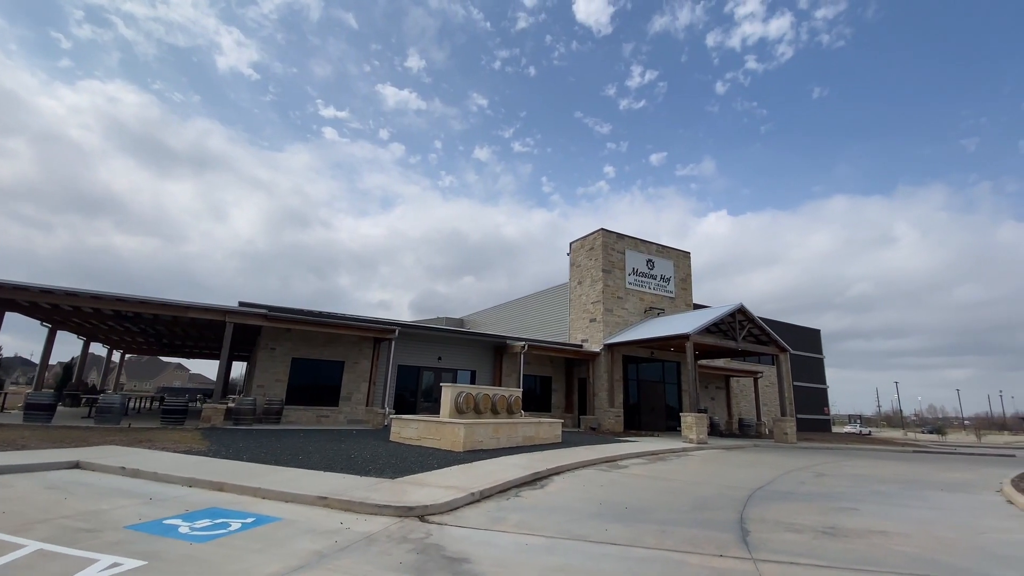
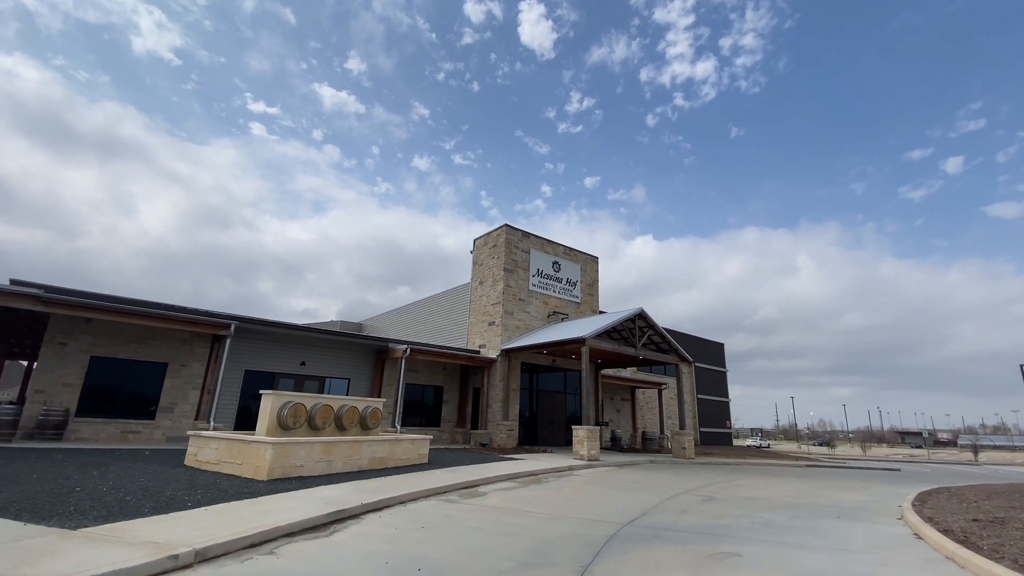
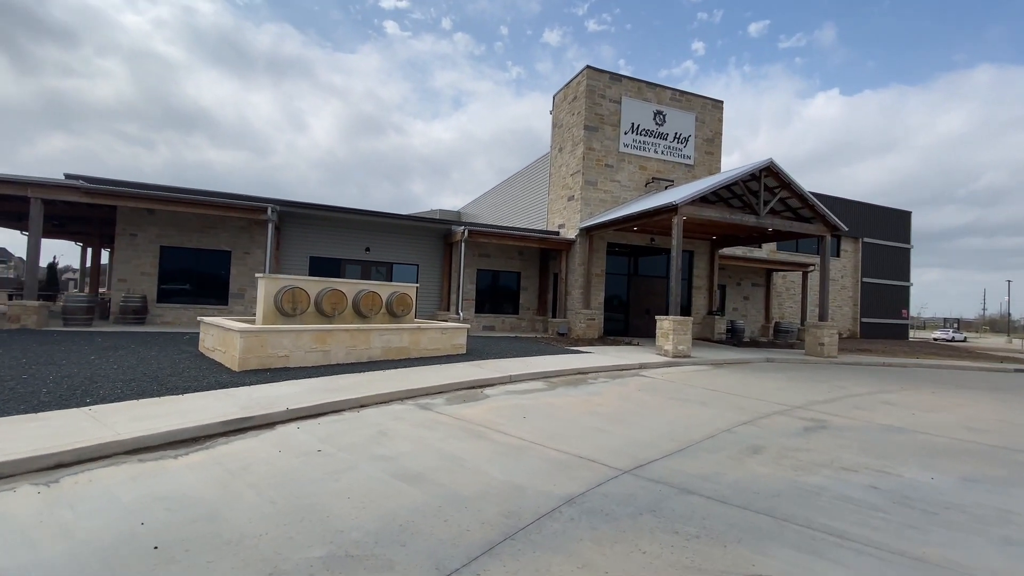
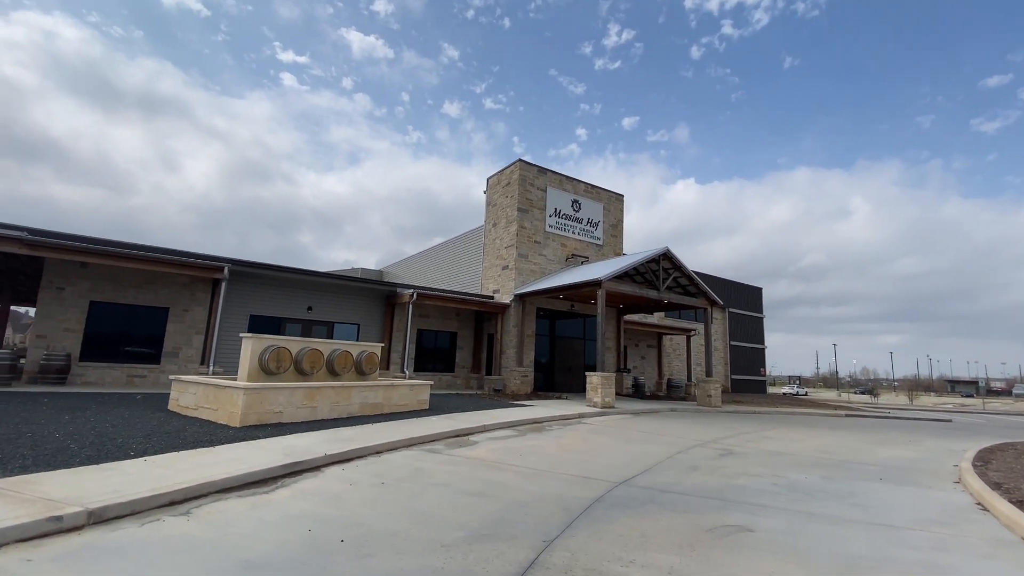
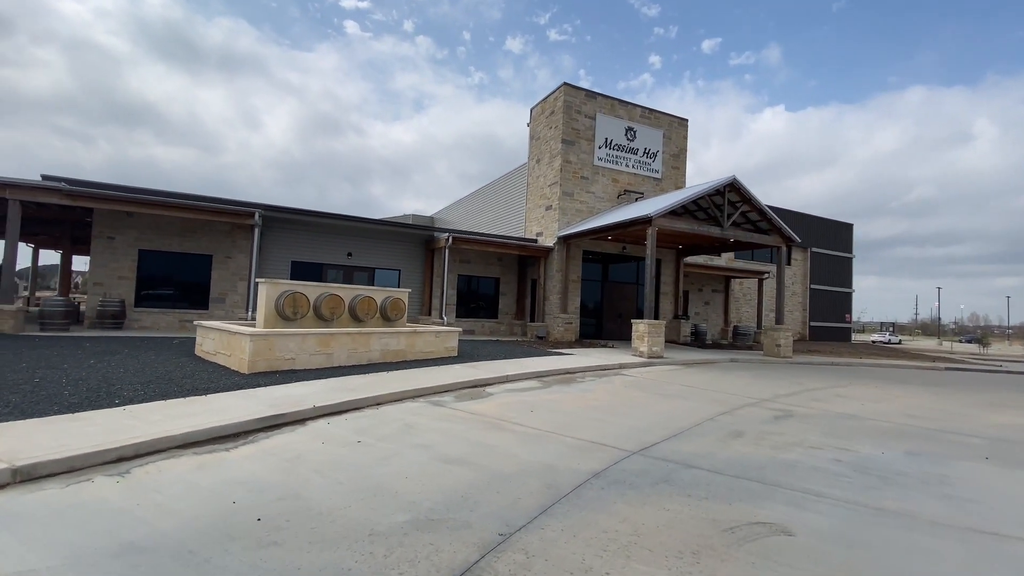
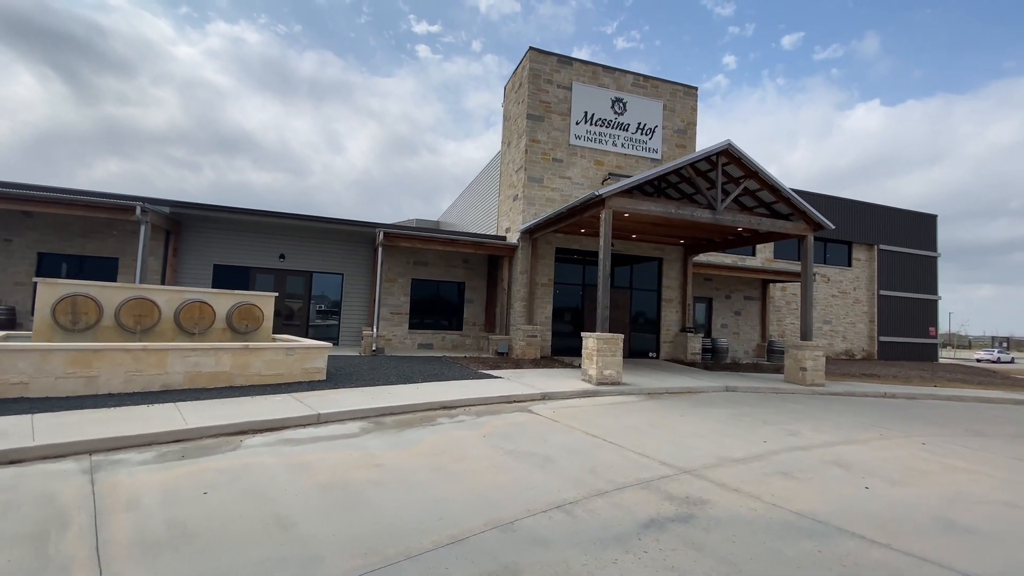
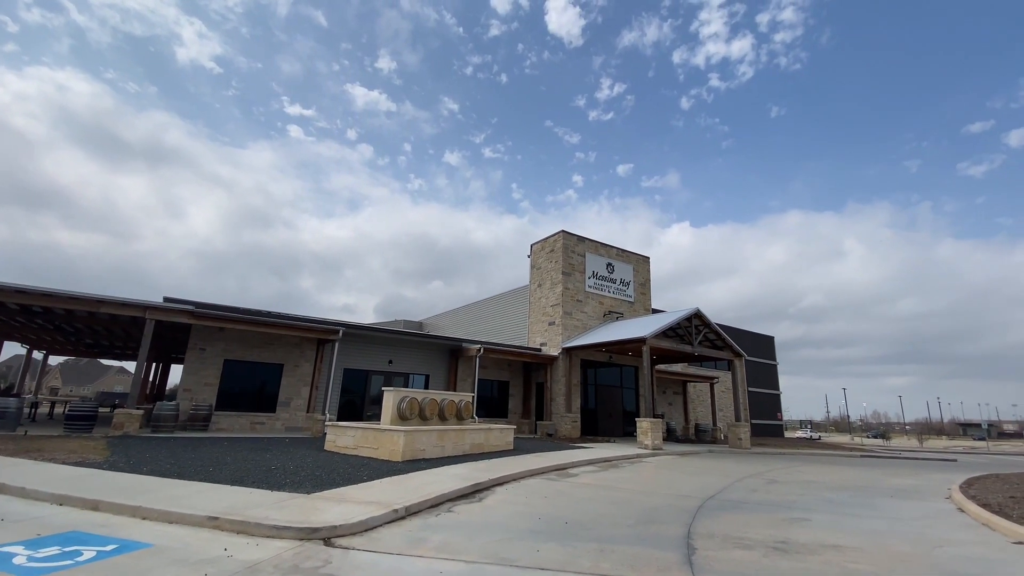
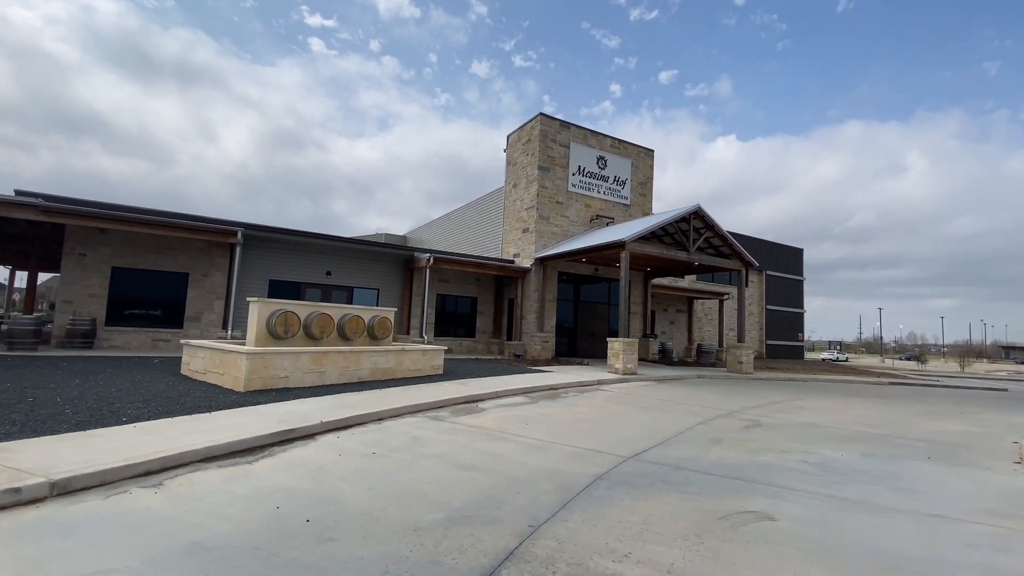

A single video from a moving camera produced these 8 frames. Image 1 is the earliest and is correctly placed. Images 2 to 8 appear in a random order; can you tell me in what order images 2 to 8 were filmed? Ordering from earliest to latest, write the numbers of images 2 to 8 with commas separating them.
7, 2, 4, 8, 5, 3, 6
